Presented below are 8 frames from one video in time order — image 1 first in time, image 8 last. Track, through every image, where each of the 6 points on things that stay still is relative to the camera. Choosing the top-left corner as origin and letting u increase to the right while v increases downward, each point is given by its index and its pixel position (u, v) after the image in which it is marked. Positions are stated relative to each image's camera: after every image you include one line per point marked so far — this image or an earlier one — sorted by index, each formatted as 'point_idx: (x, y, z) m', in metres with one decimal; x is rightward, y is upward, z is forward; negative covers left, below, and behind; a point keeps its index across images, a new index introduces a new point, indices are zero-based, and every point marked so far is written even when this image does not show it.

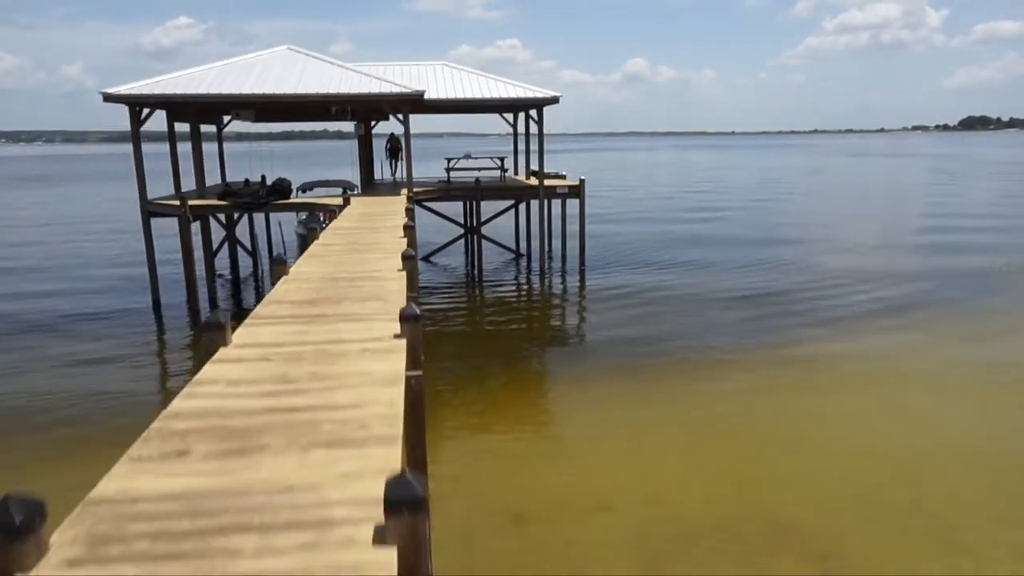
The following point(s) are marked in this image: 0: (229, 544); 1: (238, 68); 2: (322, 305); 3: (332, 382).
0: (-1.0, -1.0, +2.5) m
1: (-7.1, +5.7, +18.7) m
2: (-1.7, -0.2, +6.4) m
3: (-1.1, -0.6, +4.3) m
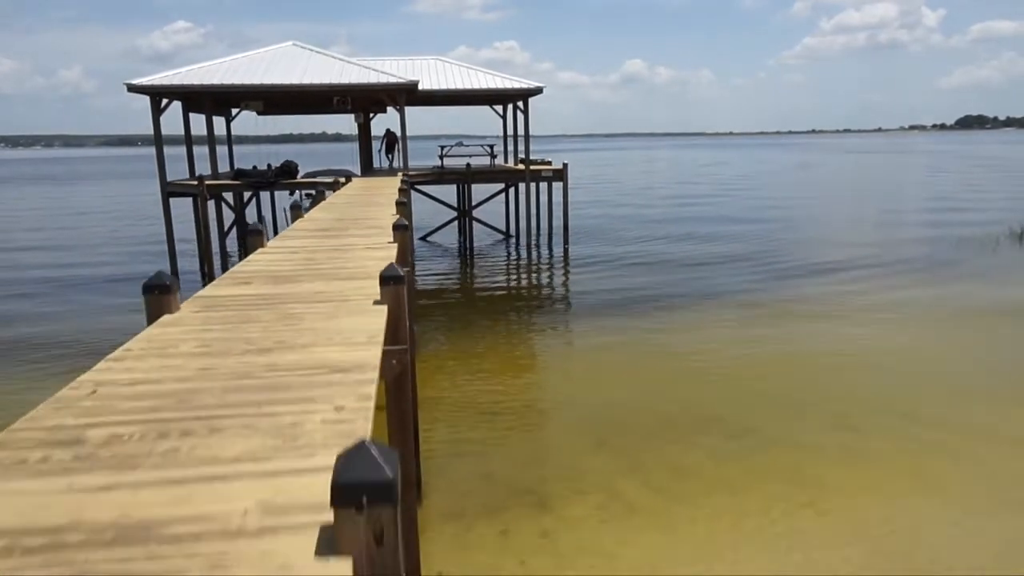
0: (-1.4, -0.1, +4.4) m
1: (-7.5, +6.4, +20.6) m
2: (-2.1, +0.6, +8.3) m
3: (-1.5, +0.2, +6.2) m
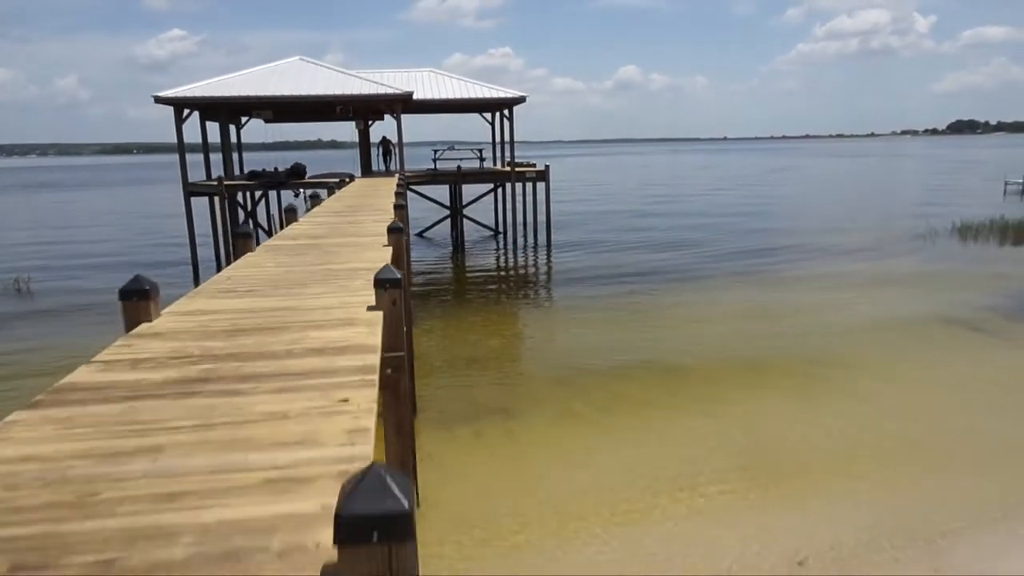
0: (-1.8, +0.4, +6.8) m
1: (-8.0, +6.8, +23.0) m
2: (-2.5, +1.1, +10.7) m
3: (-1.9, +0.7, +8.5) m
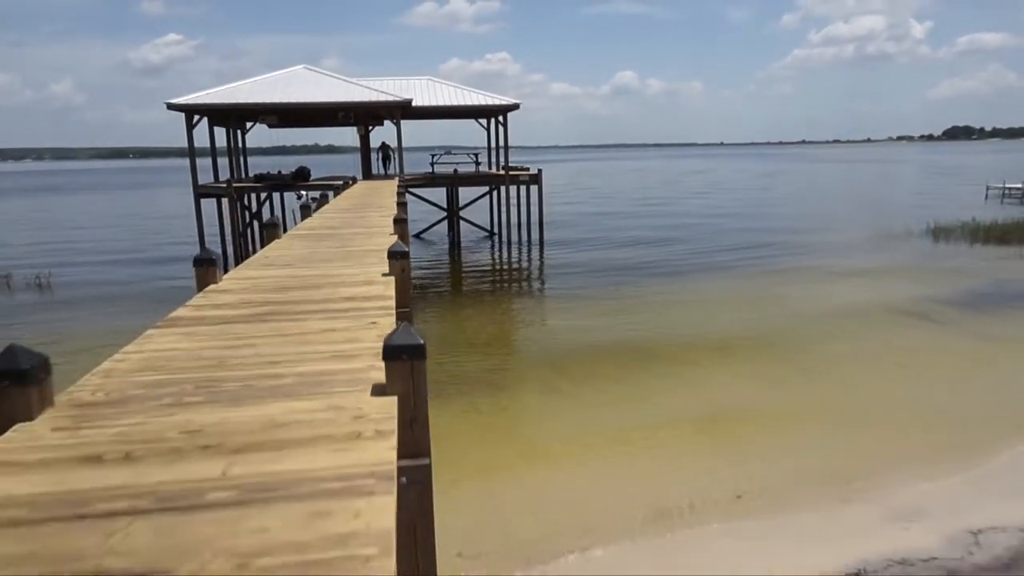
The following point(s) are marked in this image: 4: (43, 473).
0: (-1.9, +0.6, +8.0) m
1: (-8.2, +6.9, +24.2) m
2: (-2.7, +1.3, +11.9) m
3: (-2.0, +0.9, +9.8) m
4: (-1.4, -0.5, +2.1) m
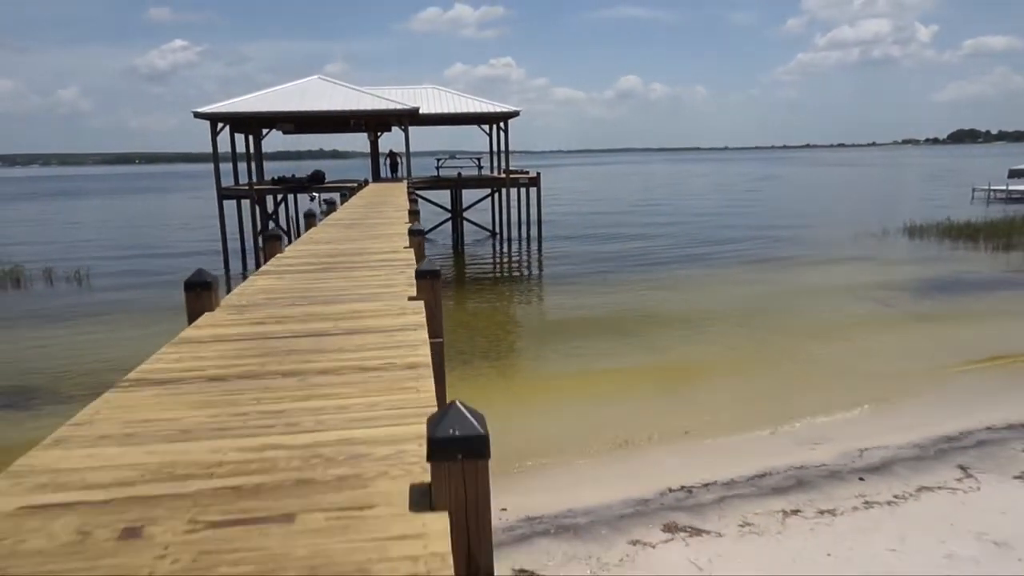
0: (-2.0, +0.8, +9.8) m
1: (-8.2, +7.0, +26.1) m
2: (-2.7, +1.5, +13.7) m
3: (-2.1, +1.2, +11.5) m
4: (-1.5, -0.2, +3.8) m
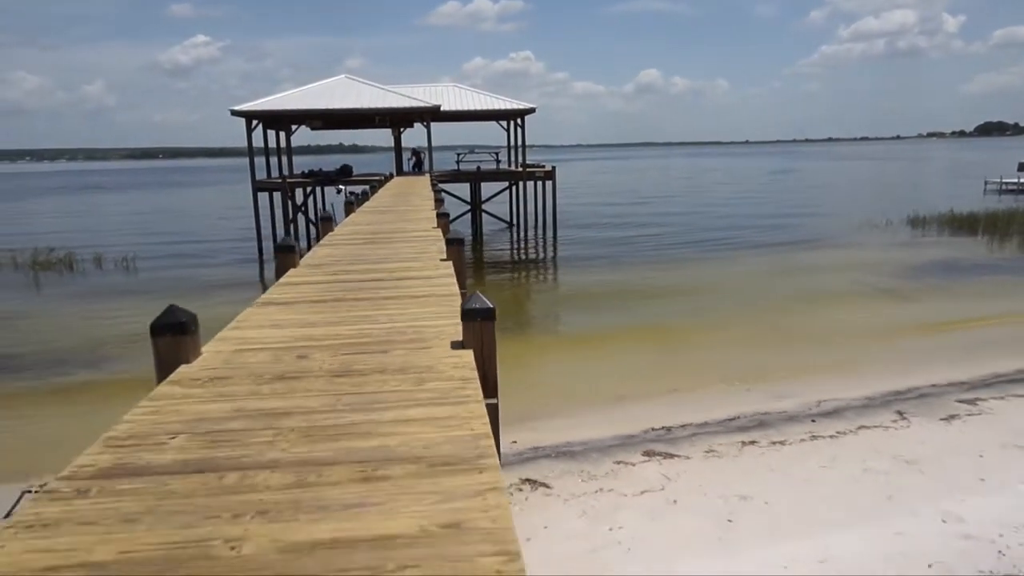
0: (-1.8, +1.2, +11.2) m
1: (-7.6, +7.5, +27.6) m
2: (-2.4, +1.9, +15.2) m
3: (-1.8, +1.5, +13.0) m
4: (-1.4, +0.1, +5.3) m
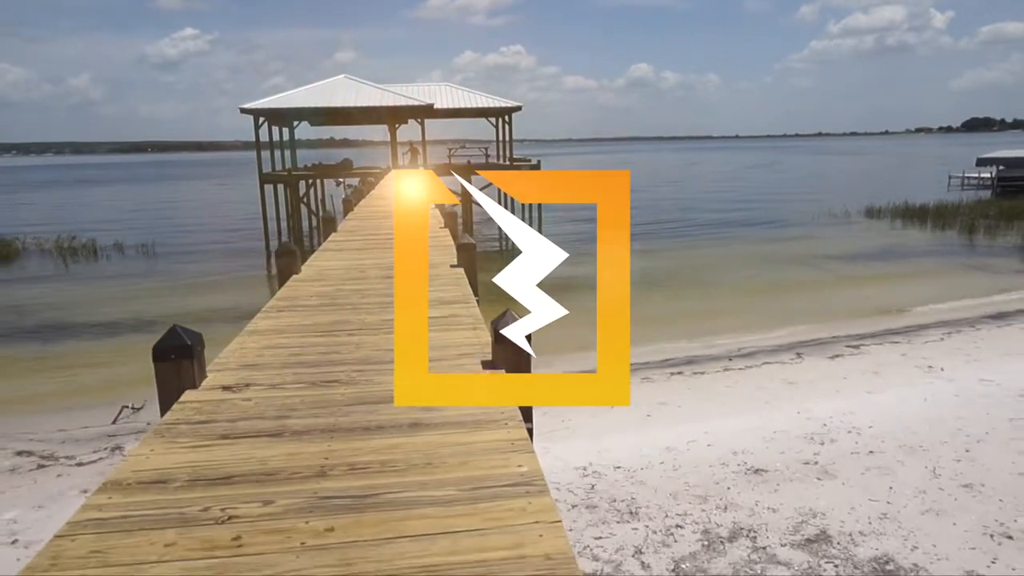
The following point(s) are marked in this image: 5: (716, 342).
0: (-2.1, +1.7, +13.4) m
1: (-8.1, +8.1, +29.7) m
2: (-2.8, +2.4, +17.3) m
3: (-2.2, +2.0, +15.2) m
4: (-1.7, +0.5, +7.5) m
5: (+3.1, -0.9, +11.6) m
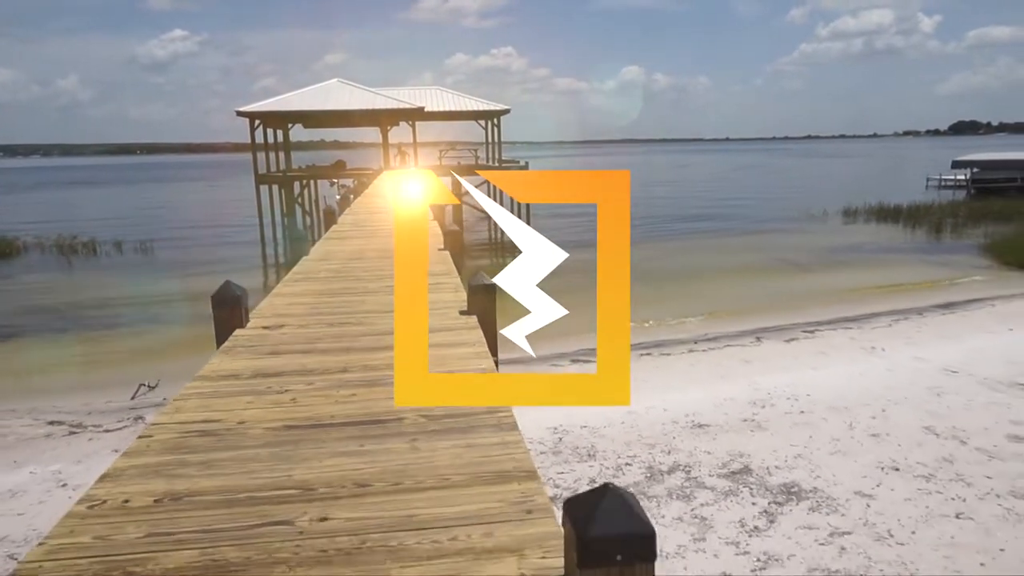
0: (-2.4, +1.8, +14.3) m
1: (-8.6, +8.2, +30.5) m
2: (-3.1, +2.5, +18.2) m
3: (-2.5, +2.1, +16.1) m
4: (-1.9, +0.7, +8.4) m
5: (+2.9, -0.7, +12.6) m
